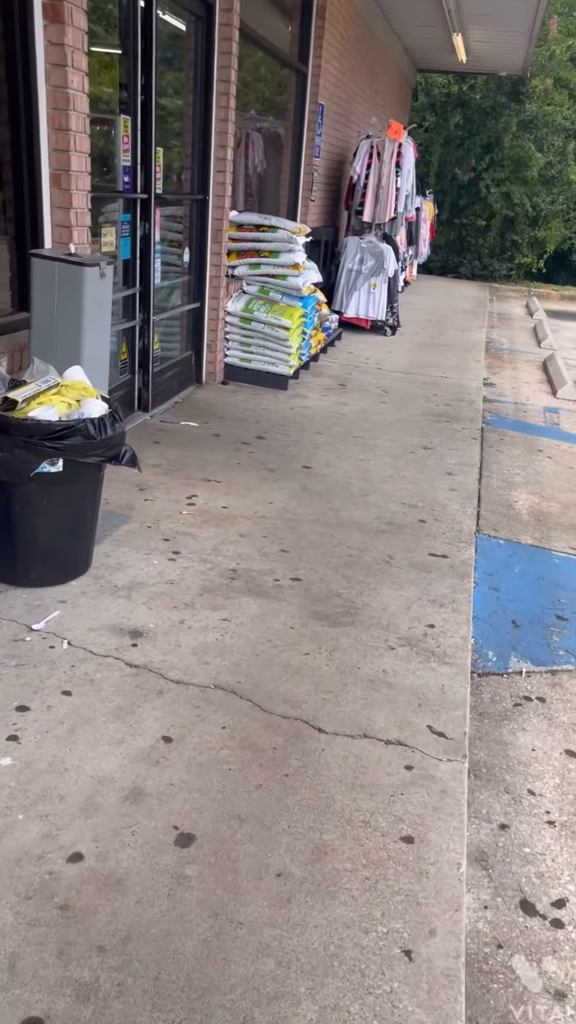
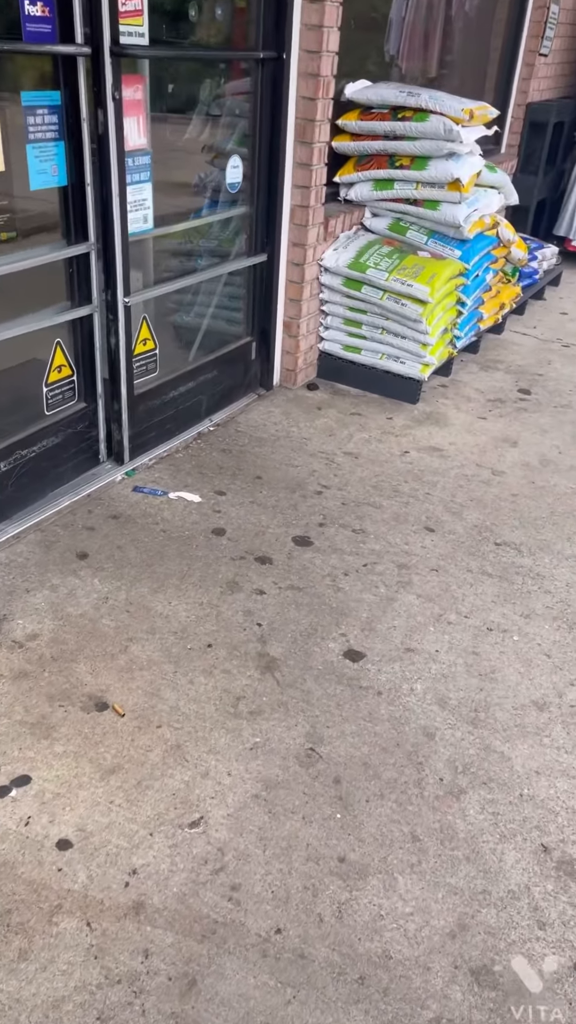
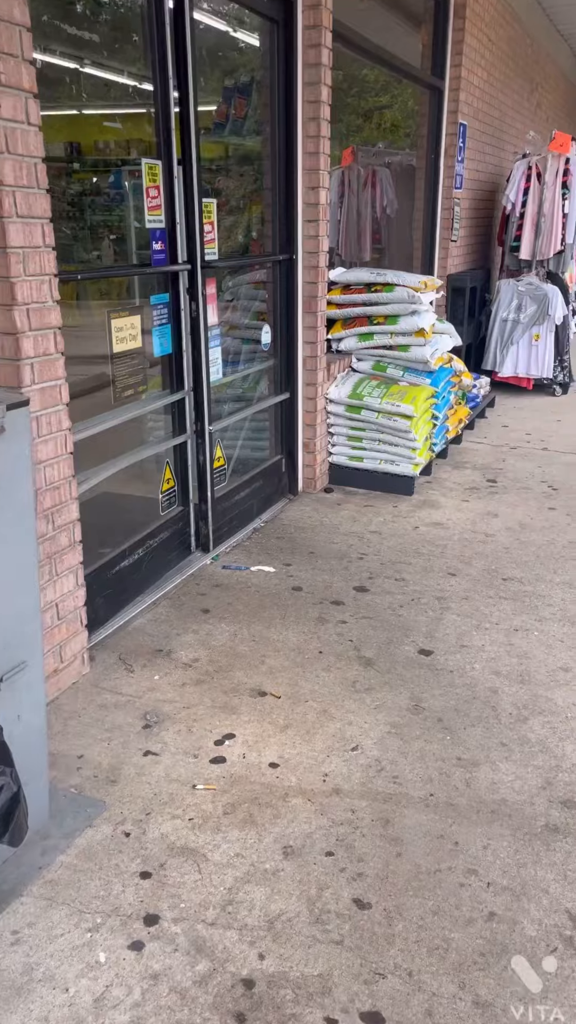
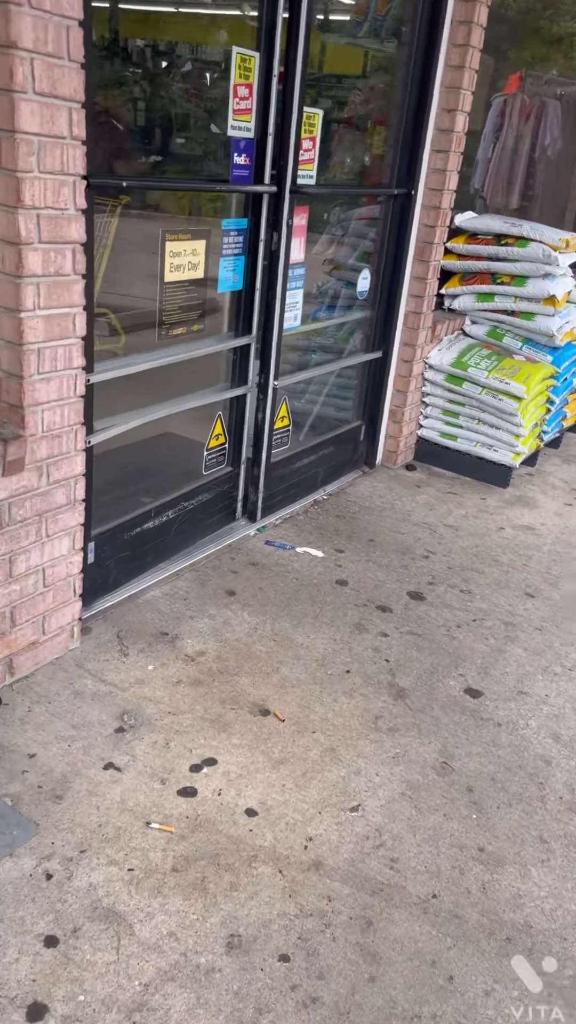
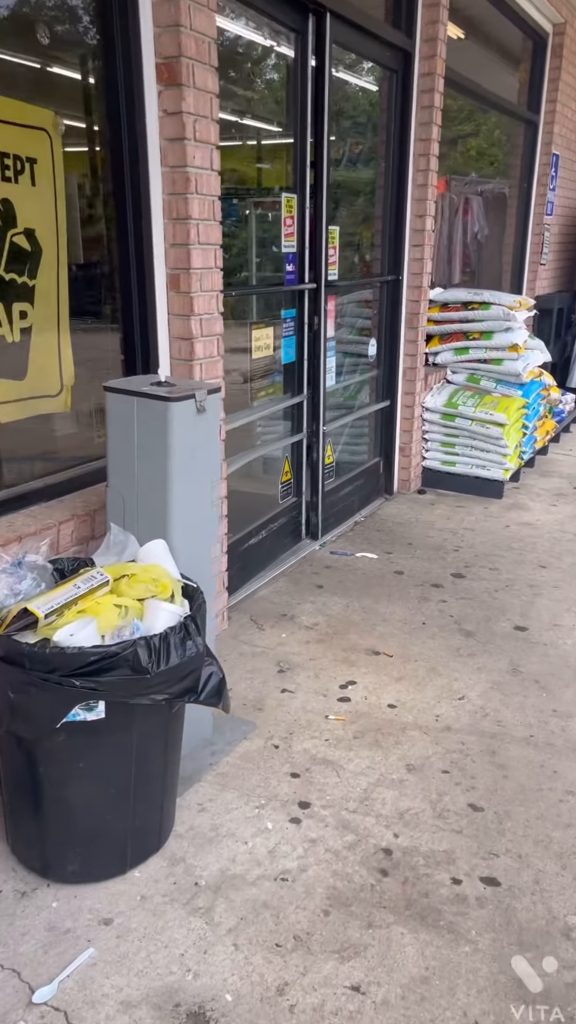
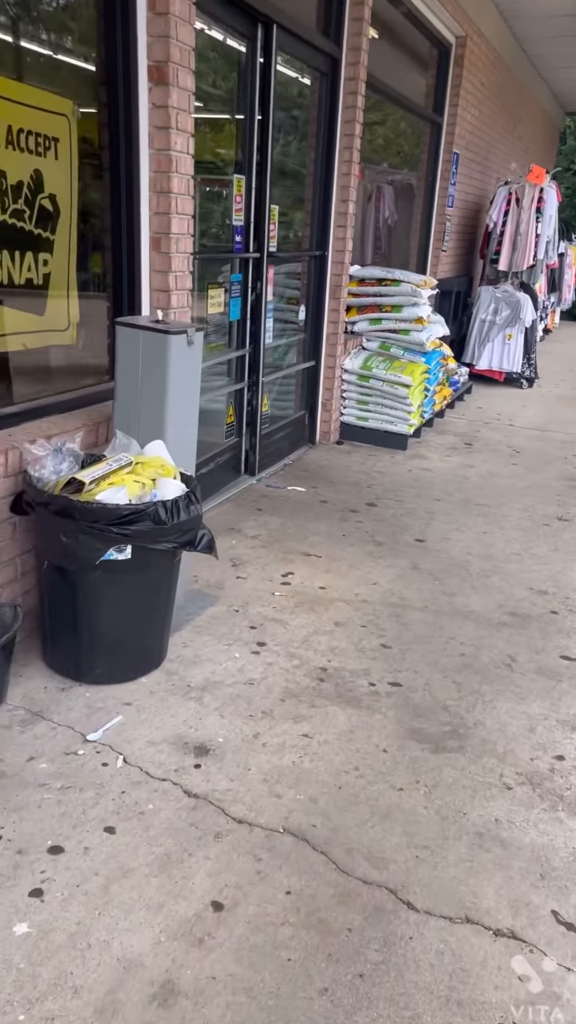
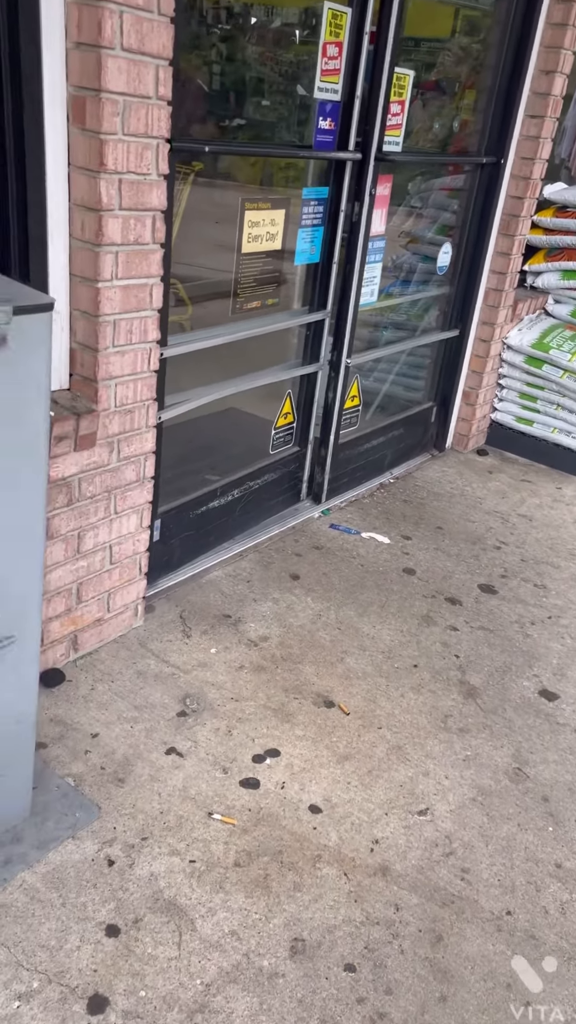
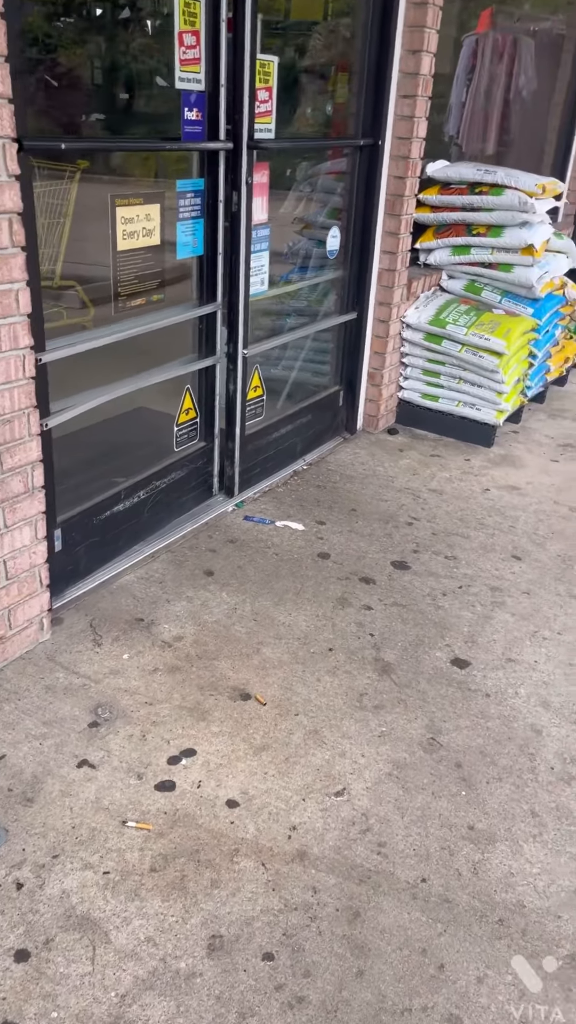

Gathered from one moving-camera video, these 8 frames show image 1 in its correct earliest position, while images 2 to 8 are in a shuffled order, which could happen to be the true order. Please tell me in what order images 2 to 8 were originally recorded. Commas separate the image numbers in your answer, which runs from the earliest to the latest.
6, 5, 3, 4, 7, 8, 2
